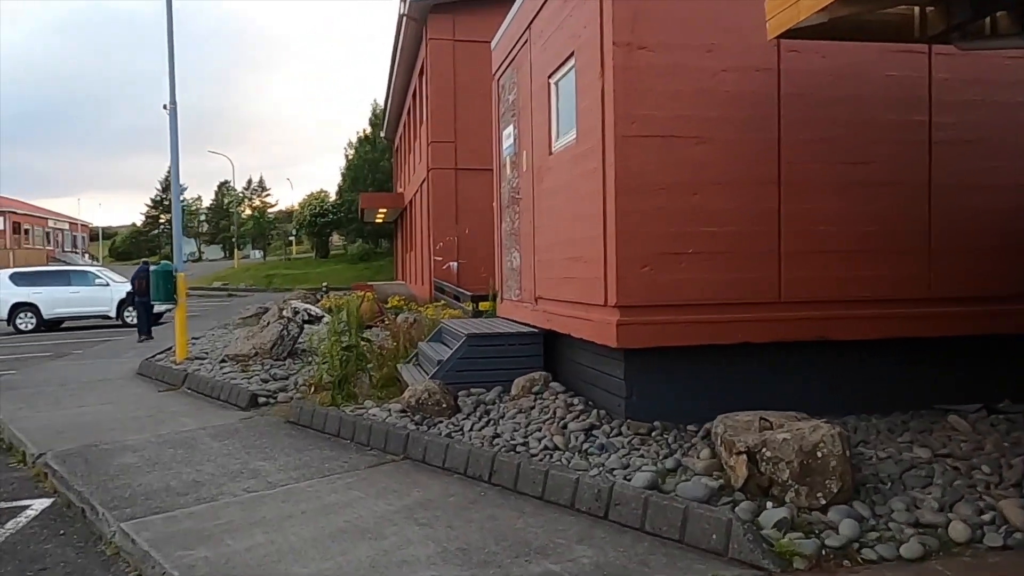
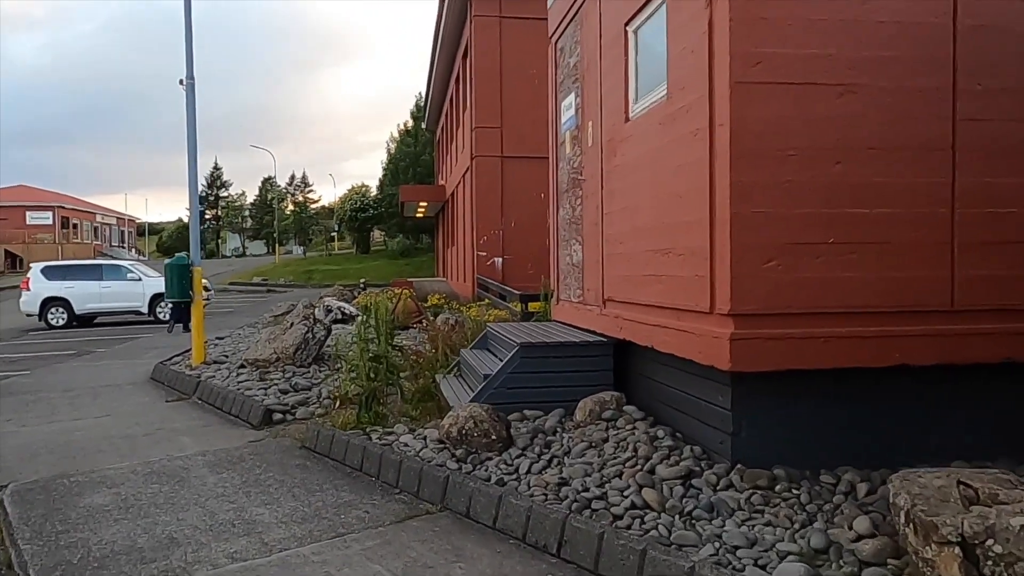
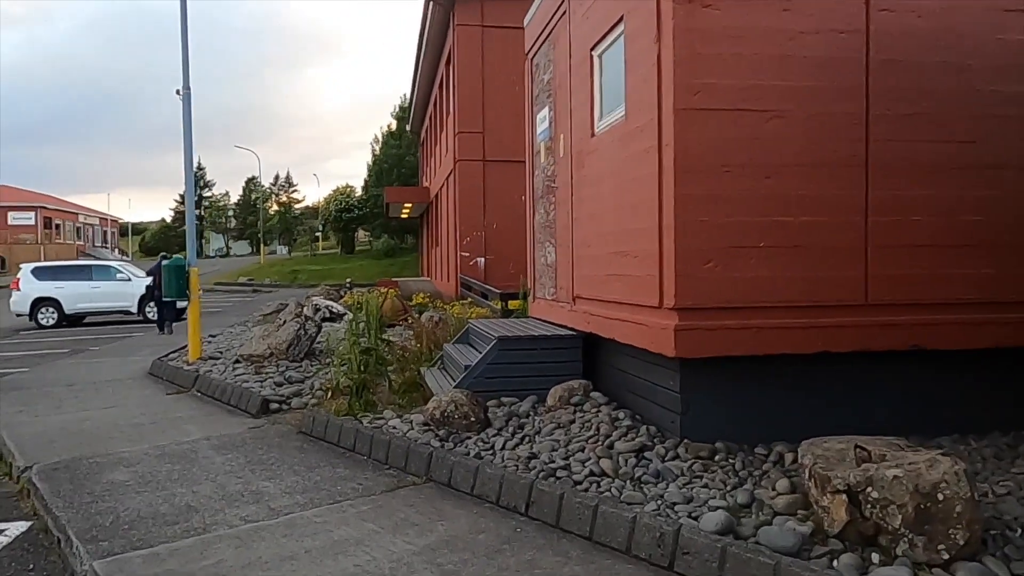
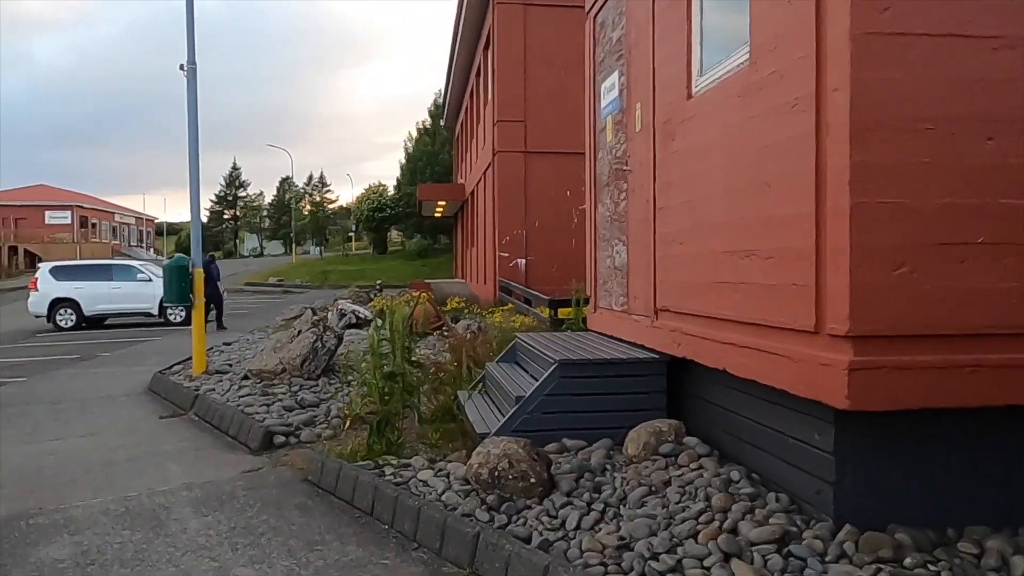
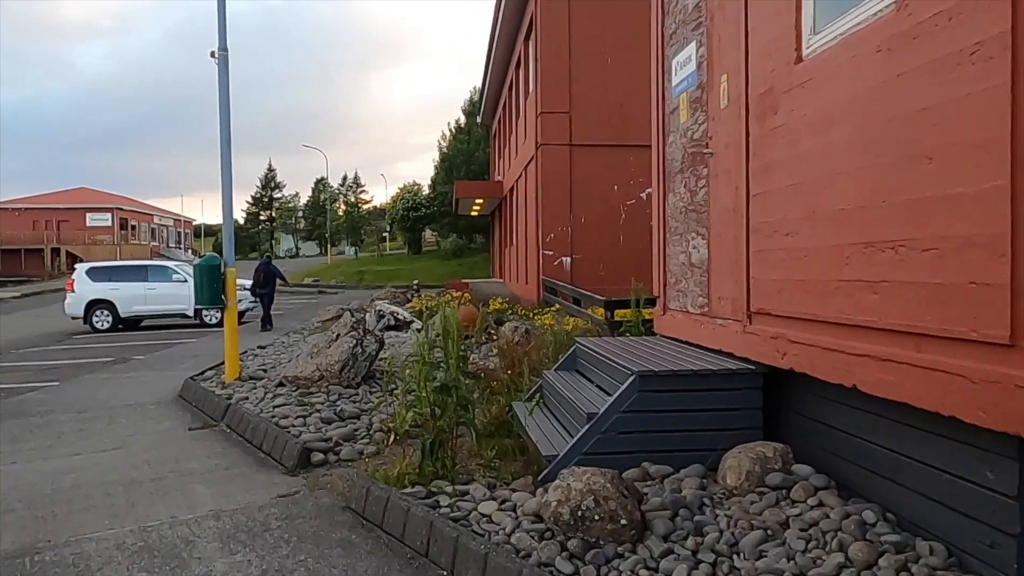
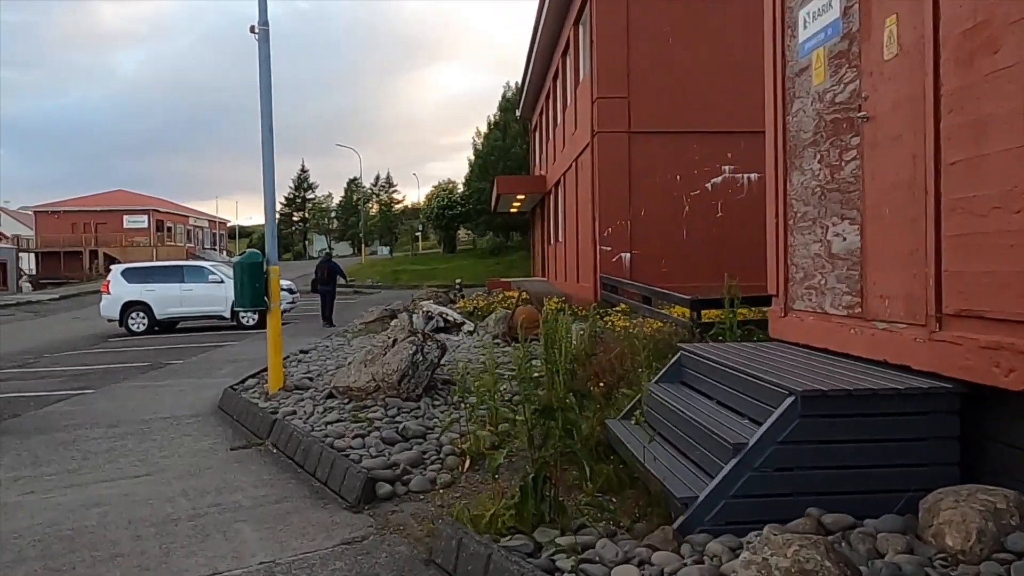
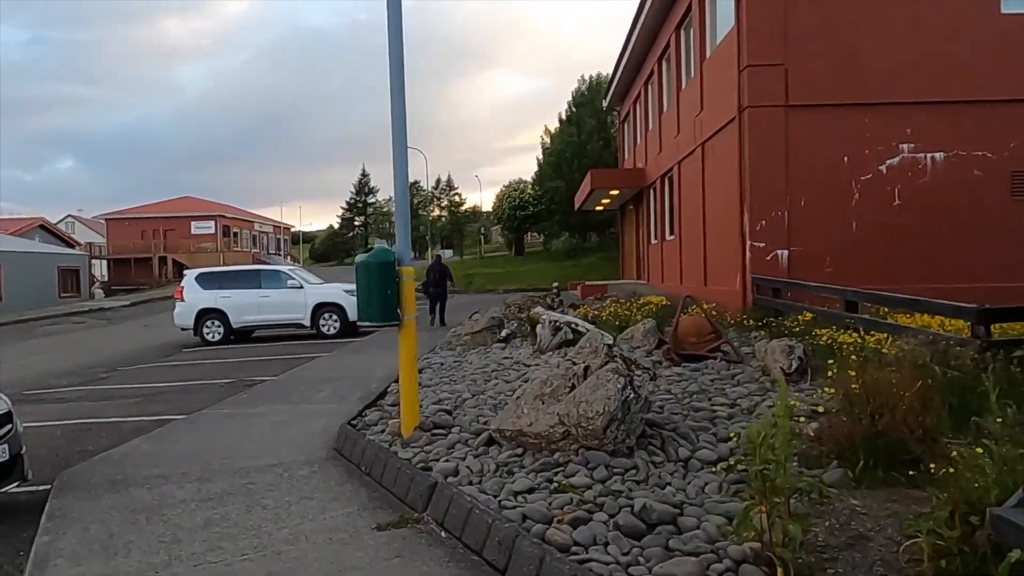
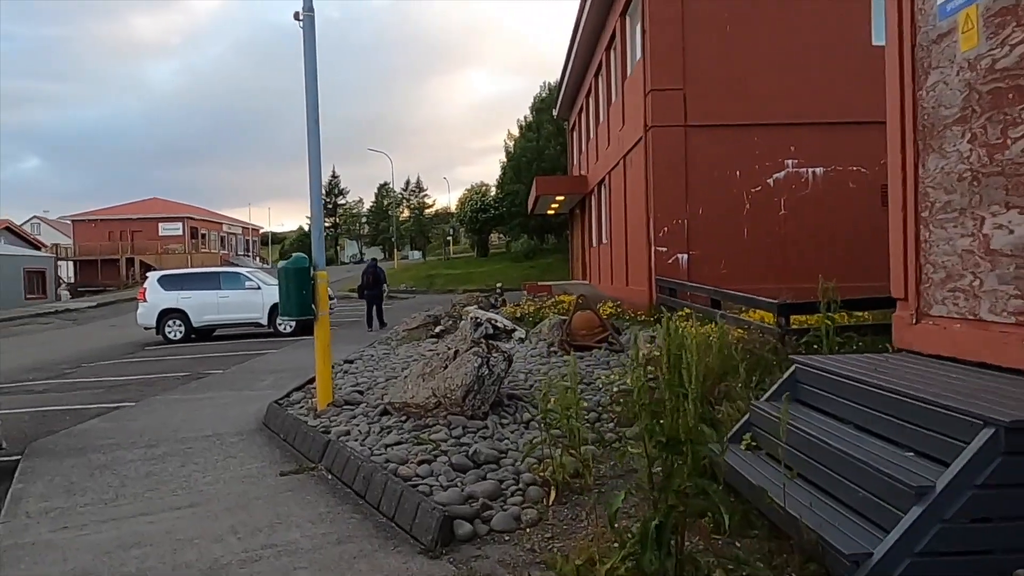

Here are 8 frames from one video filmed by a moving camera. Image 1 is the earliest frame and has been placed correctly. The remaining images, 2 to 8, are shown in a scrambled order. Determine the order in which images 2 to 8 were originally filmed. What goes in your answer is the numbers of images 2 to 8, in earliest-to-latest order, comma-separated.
3, 2, 4, 5, 6, 8, 7
